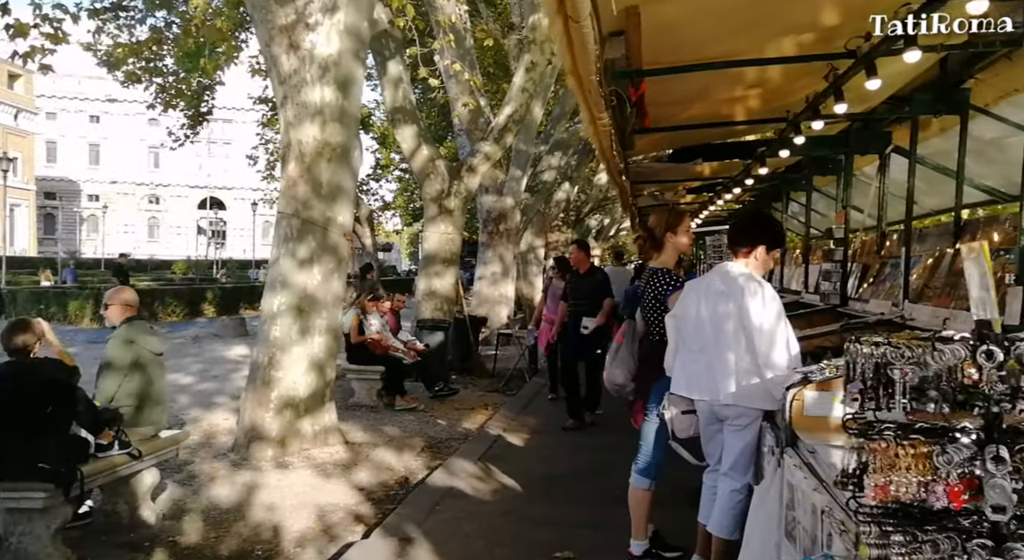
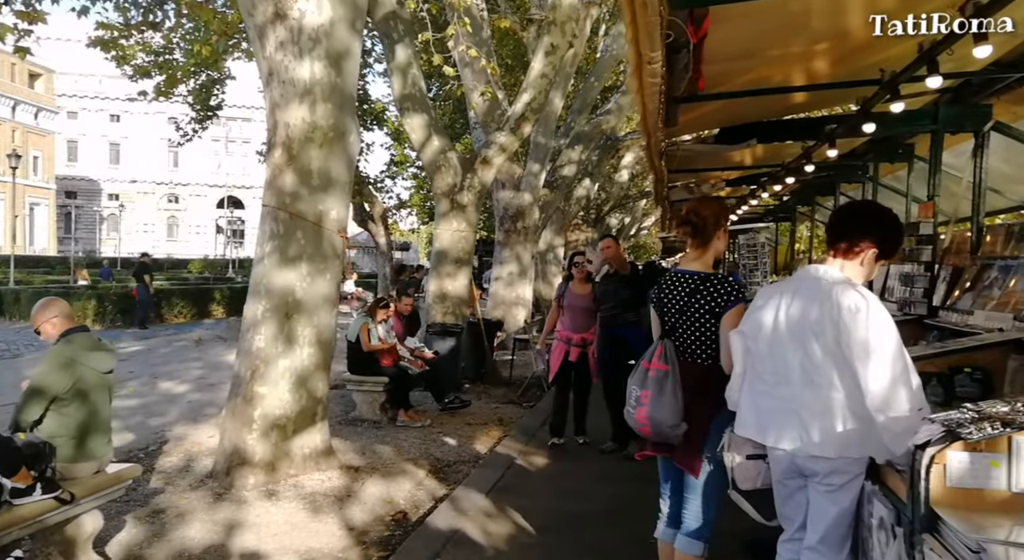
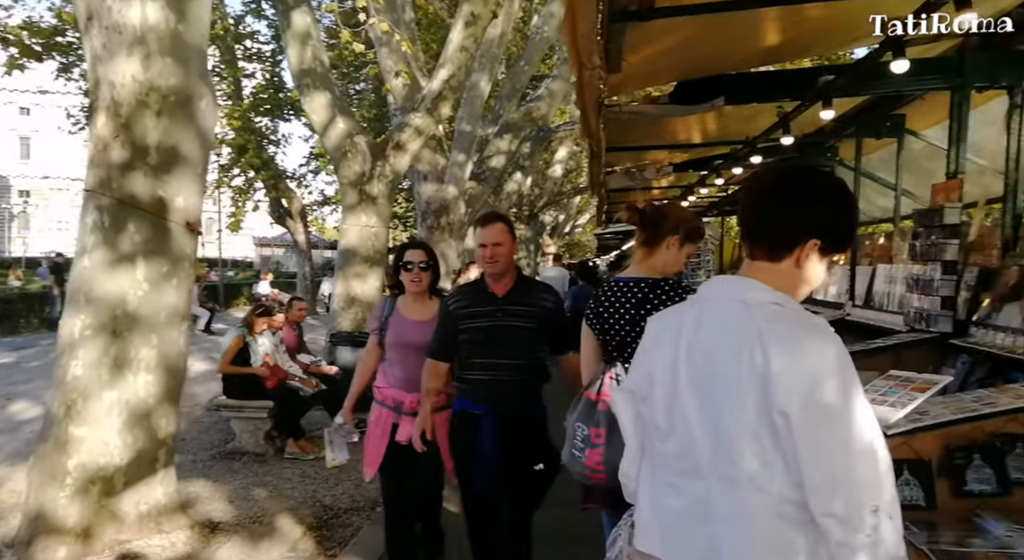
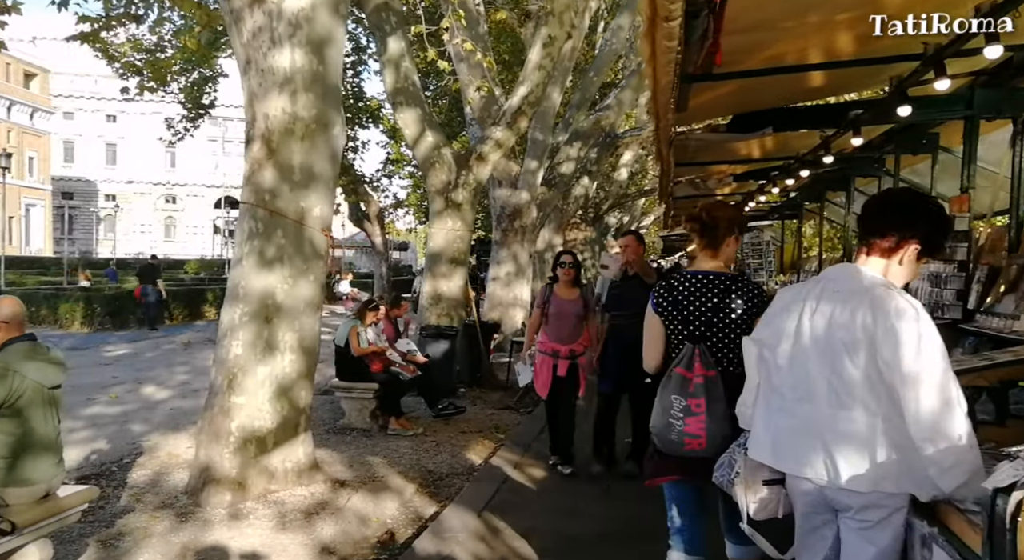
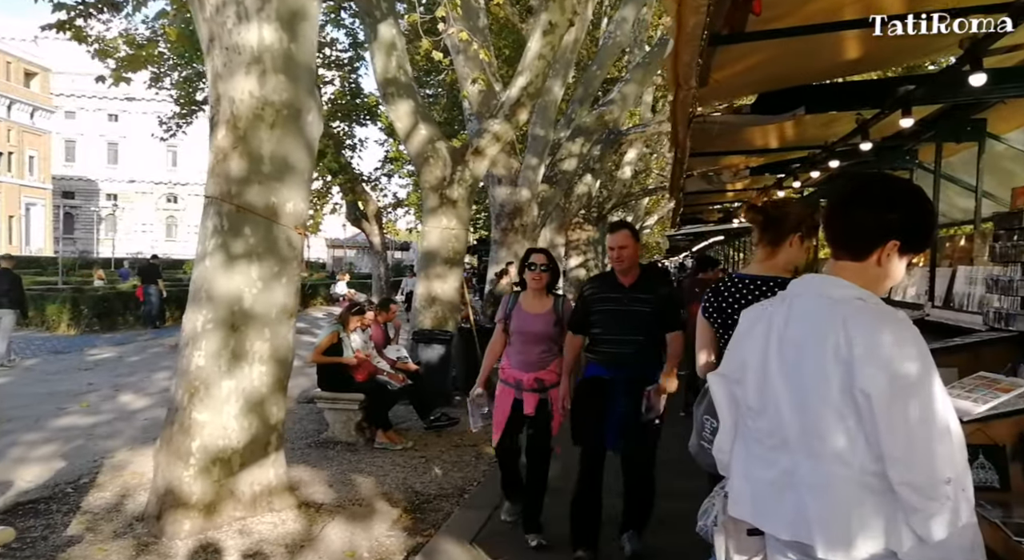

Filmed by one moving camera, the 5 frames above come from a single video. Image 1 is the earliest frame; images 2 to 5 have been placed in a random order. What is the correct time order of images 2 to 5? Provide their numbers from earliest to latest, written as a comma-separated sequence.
2, 4, 5, 3
